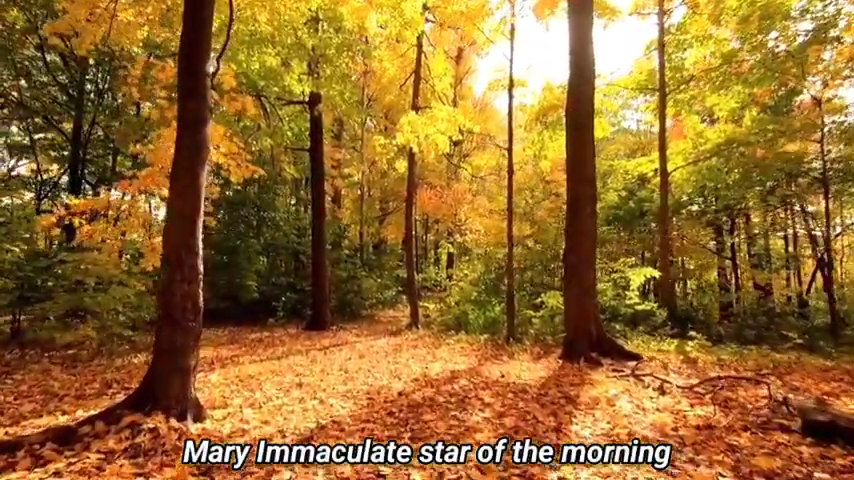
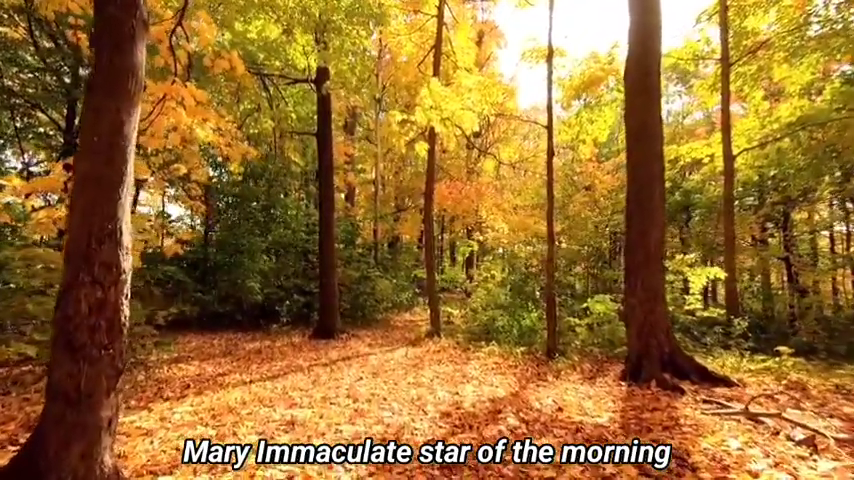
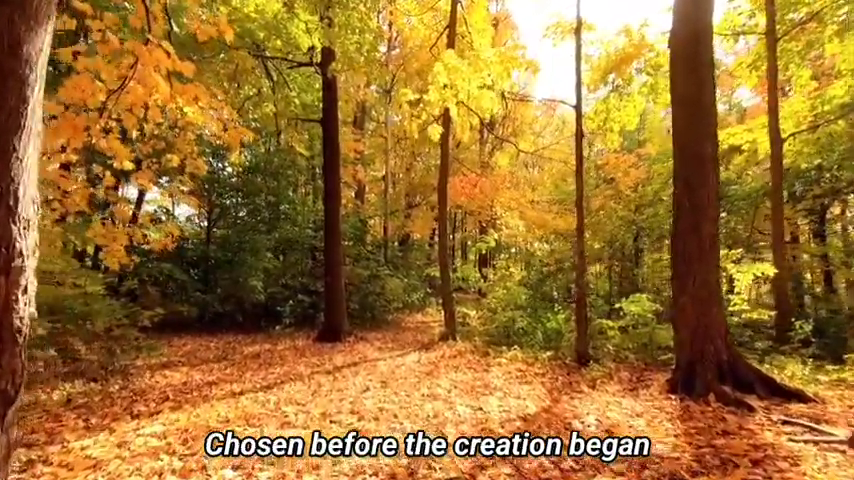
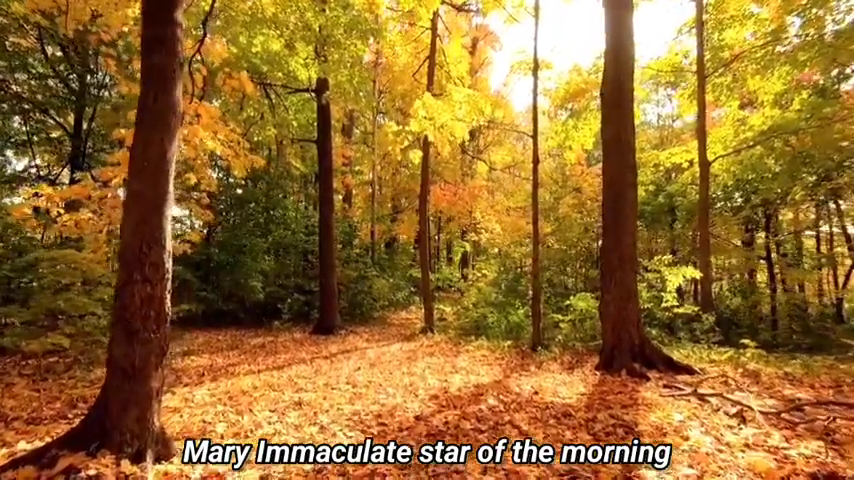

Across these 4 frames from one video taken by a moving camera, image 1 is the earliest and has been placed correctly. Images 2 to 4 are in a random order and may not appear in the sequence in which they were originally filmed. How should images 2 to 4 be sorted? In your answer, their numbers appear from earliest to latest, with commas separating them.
4, 2, 3
